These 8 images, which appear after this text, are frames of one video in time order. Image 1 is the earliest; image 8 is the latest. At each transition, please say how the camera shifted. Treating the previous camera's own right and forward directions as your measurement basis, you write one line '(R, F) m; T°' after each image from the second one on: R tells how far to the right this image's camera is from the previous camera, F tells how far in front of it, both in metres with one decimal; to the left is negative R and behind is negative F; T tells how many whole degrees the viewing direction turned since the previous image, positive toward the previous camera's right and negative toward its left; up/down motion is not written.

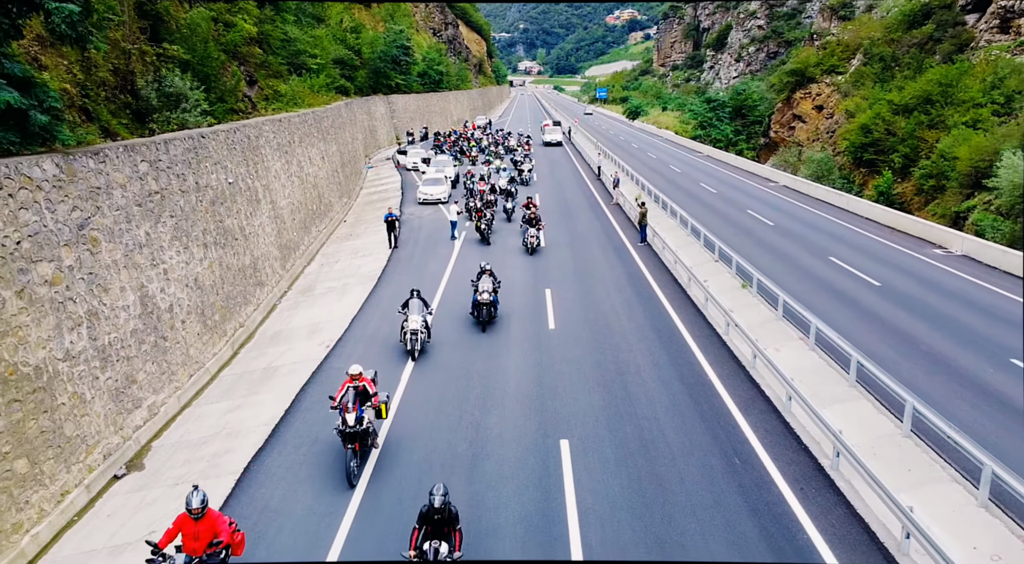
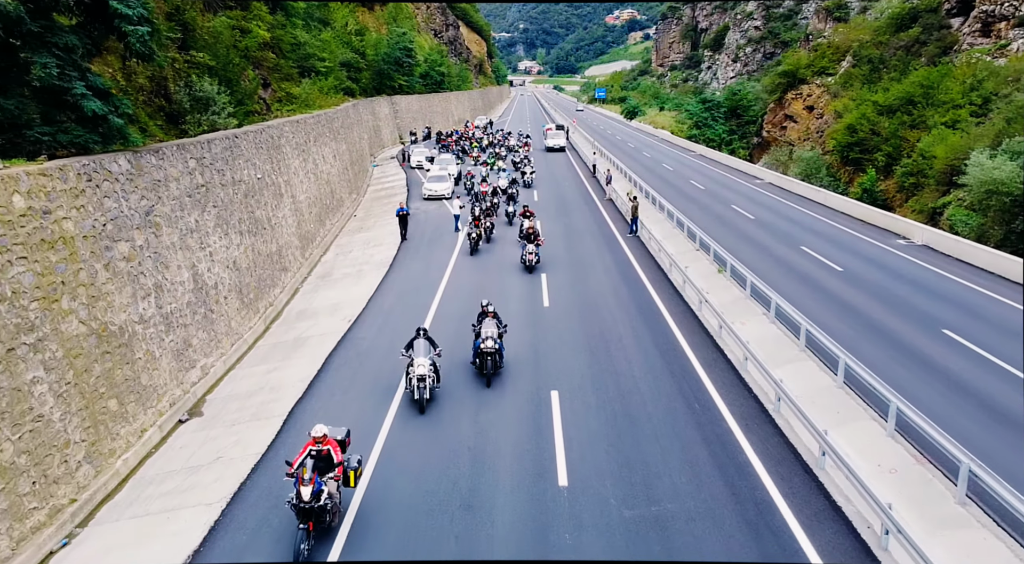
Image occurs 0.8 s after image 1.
(0.0, -2.0) m; 0°
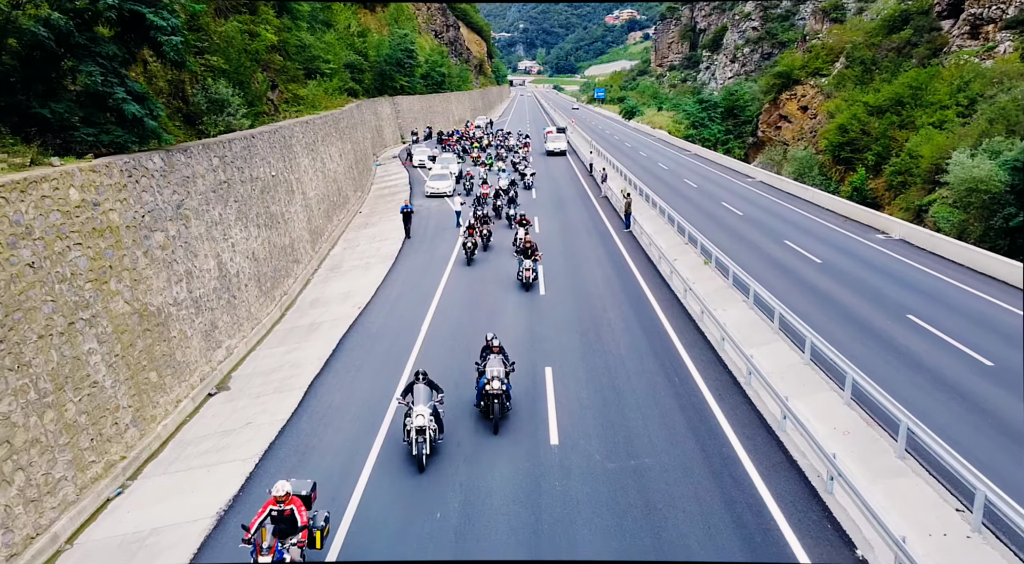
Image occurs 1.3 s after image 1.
(0.0, -1.3) m; 0°
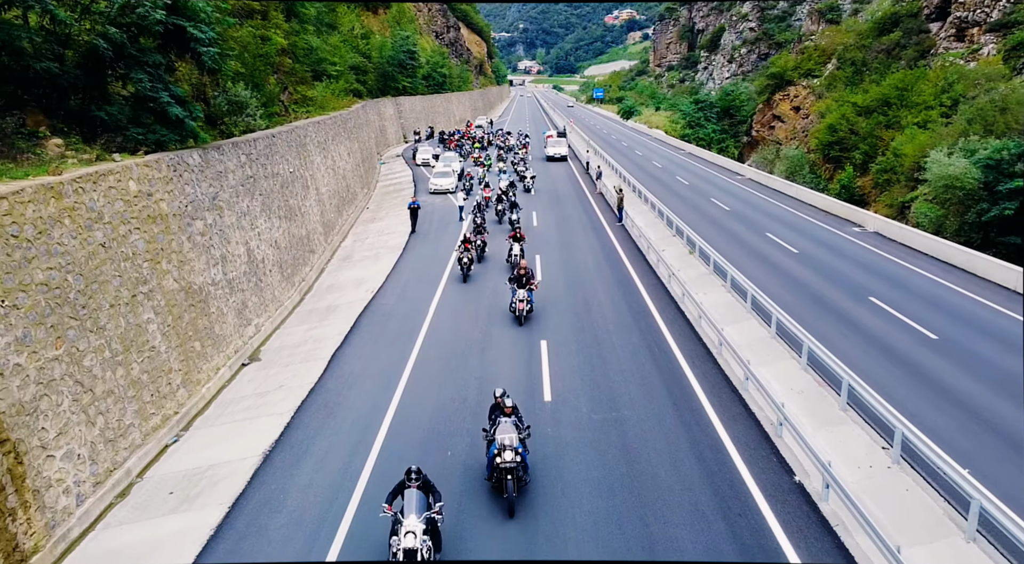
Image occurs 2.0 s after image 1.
(0.0, -1.7) m; 0°
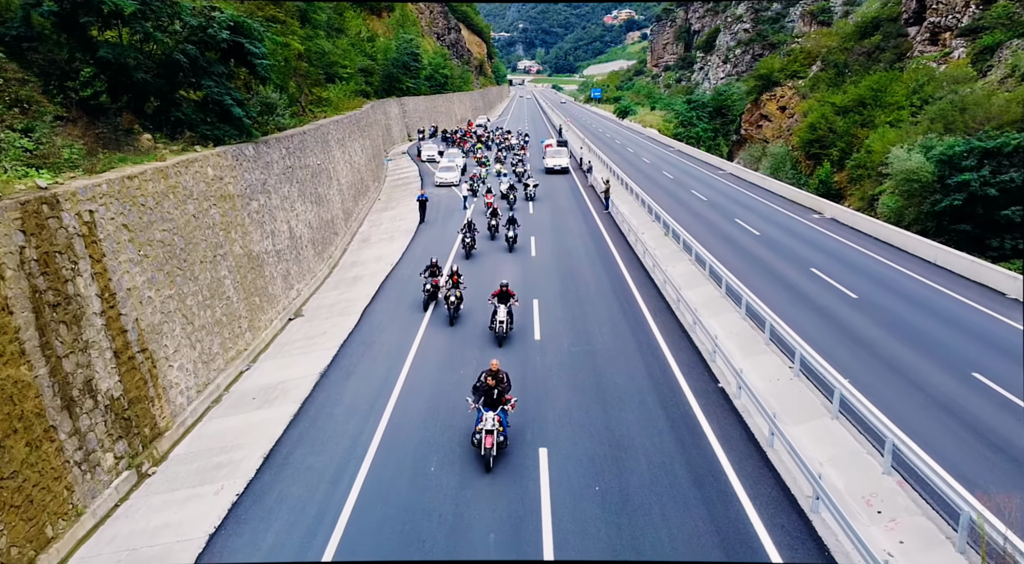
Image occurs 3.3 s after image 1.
(+0.1, -3.4) m; 0°
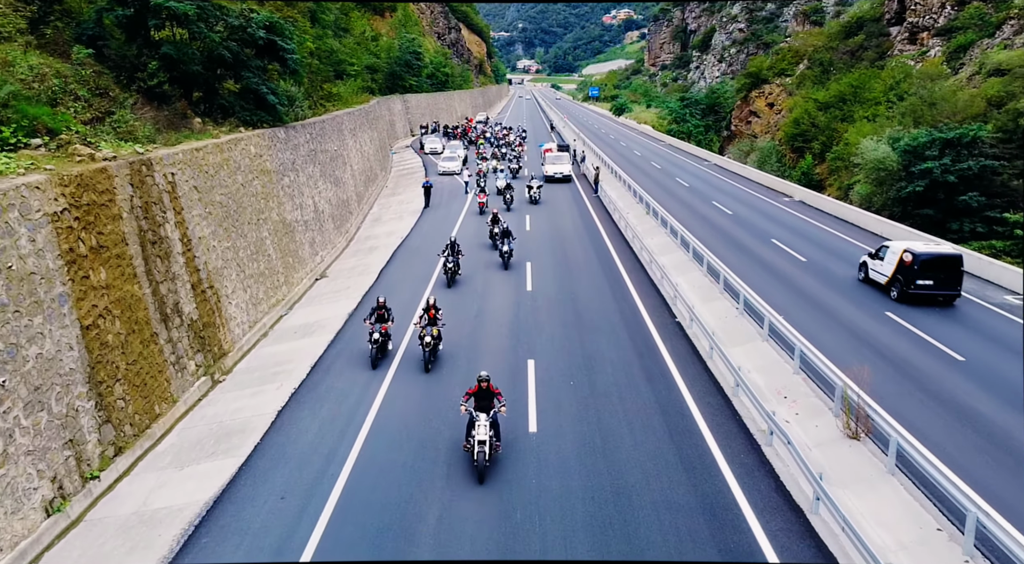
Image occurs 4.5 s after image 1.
(+0.1, -2.9) m; 0°
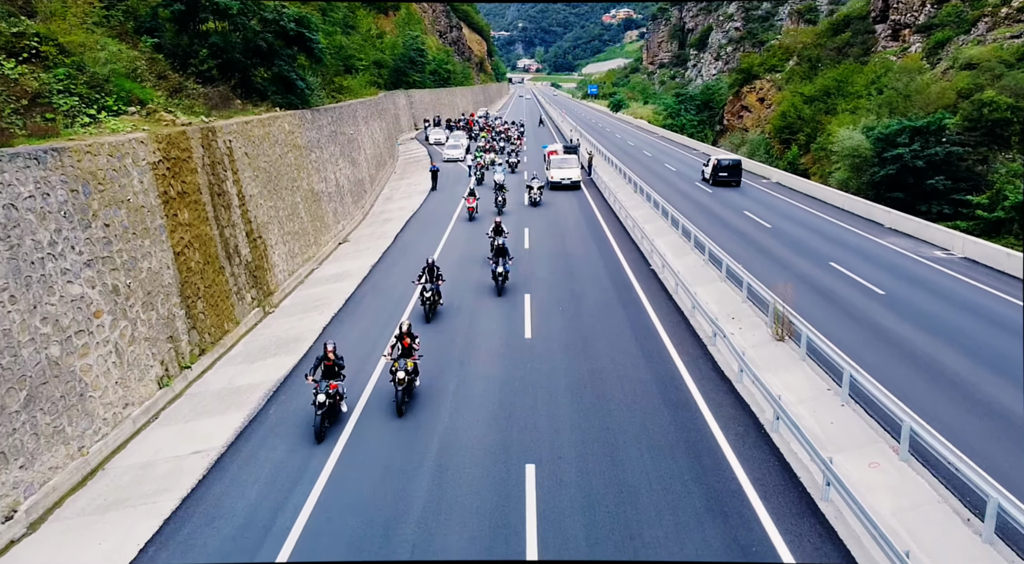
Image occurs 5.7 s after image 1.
(0.0, -2.9) m; 0°
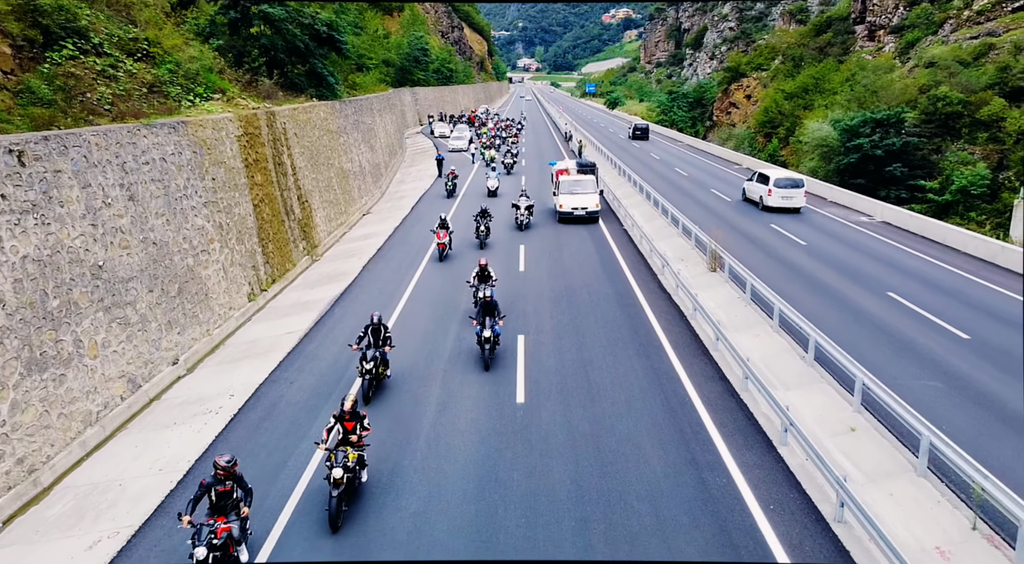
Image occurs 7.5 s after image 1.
(+0.1, -4.3) m; 0°
